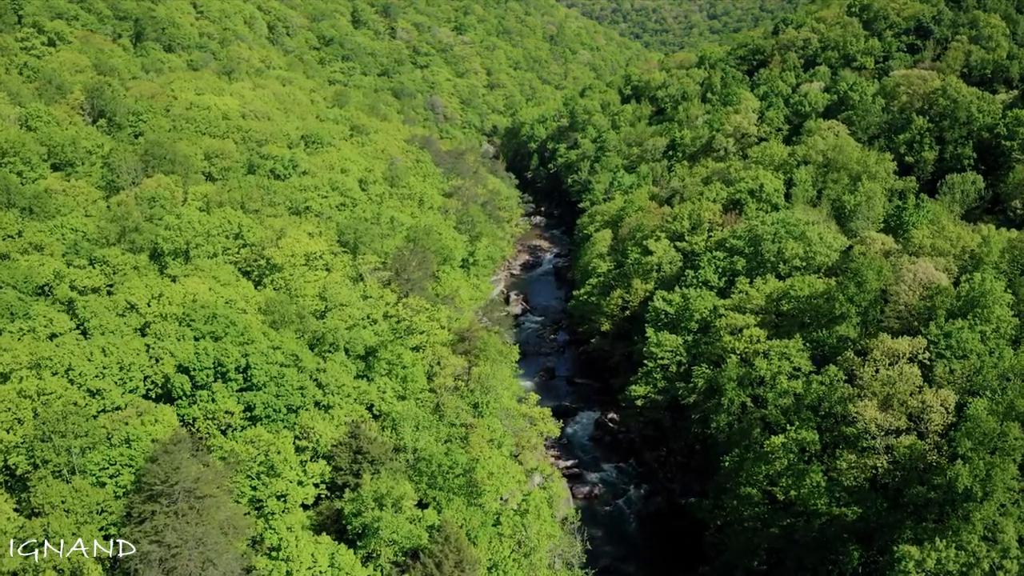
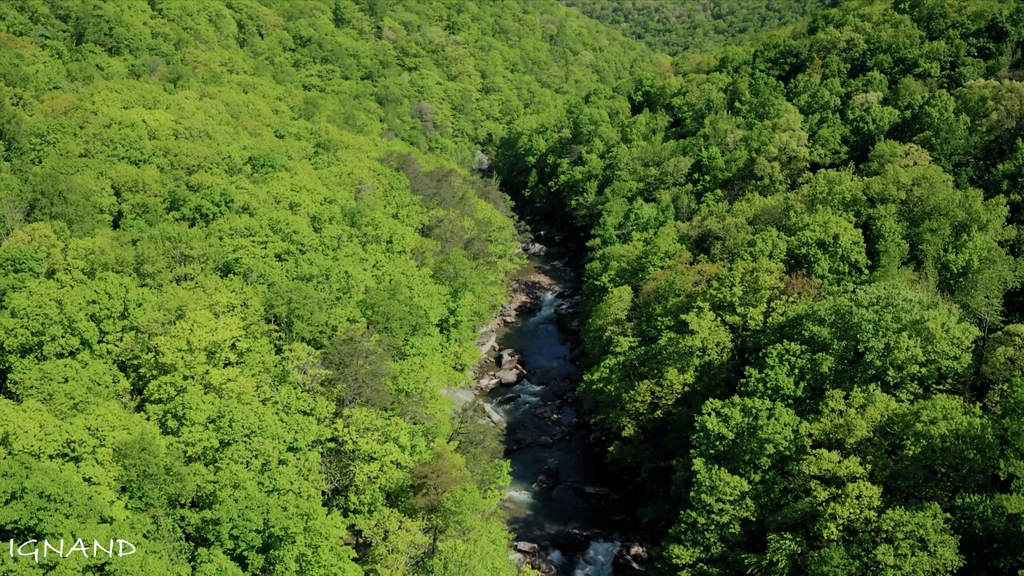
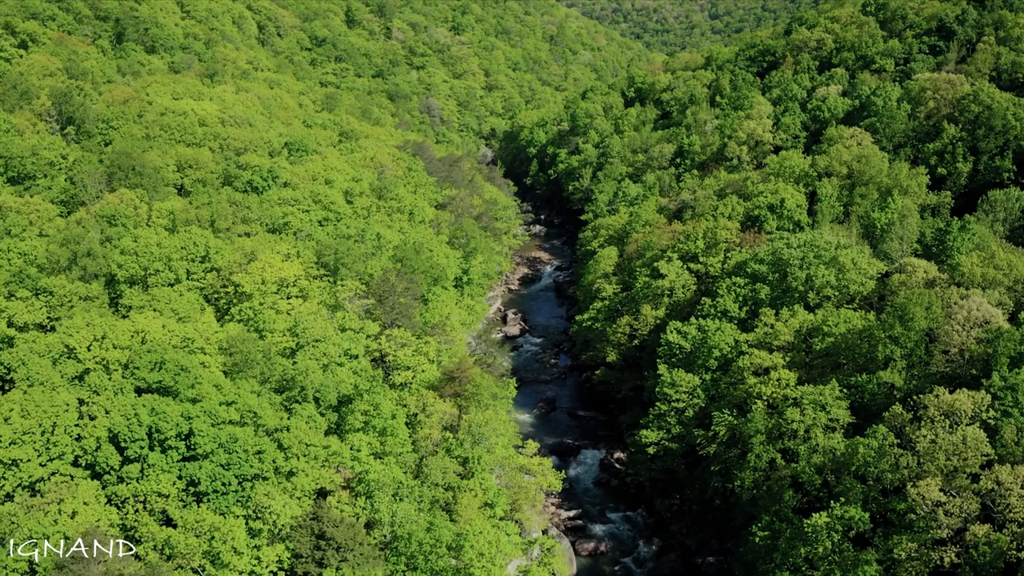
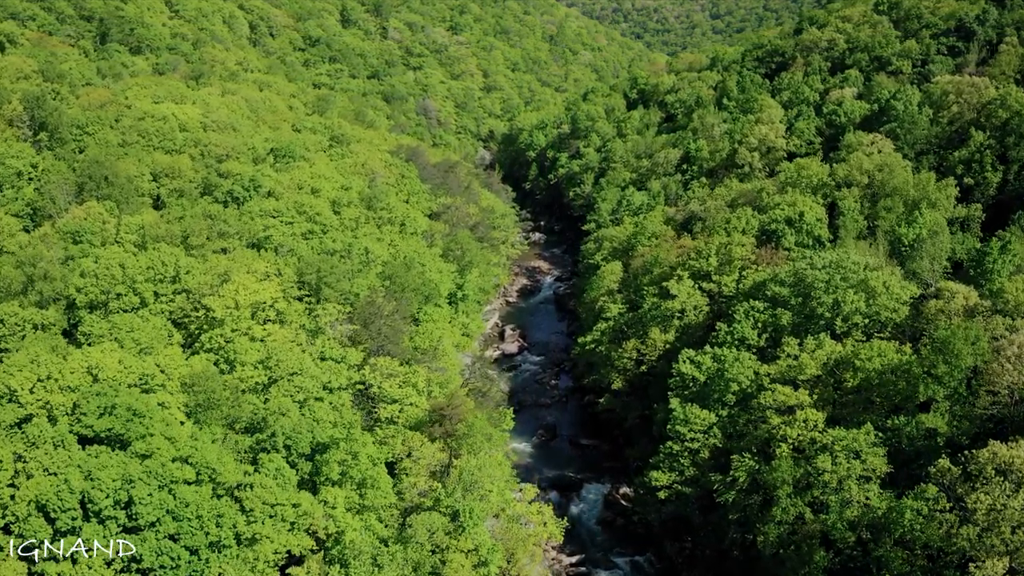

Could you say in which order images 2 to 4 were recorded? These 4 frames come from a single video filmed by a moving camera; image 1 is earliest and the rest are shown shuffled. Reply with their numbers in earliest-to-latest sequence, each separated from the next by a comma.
3, 4, 2
